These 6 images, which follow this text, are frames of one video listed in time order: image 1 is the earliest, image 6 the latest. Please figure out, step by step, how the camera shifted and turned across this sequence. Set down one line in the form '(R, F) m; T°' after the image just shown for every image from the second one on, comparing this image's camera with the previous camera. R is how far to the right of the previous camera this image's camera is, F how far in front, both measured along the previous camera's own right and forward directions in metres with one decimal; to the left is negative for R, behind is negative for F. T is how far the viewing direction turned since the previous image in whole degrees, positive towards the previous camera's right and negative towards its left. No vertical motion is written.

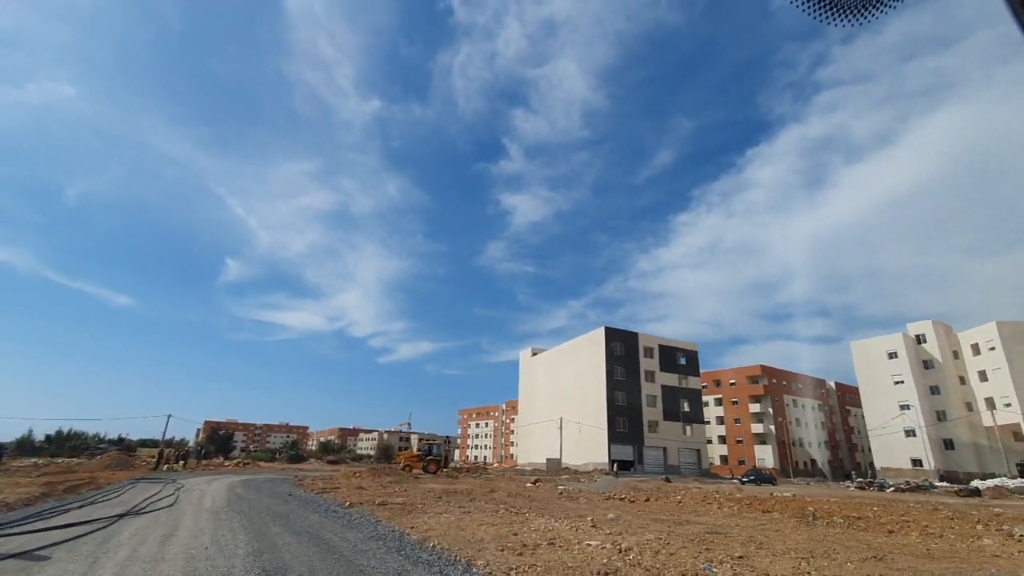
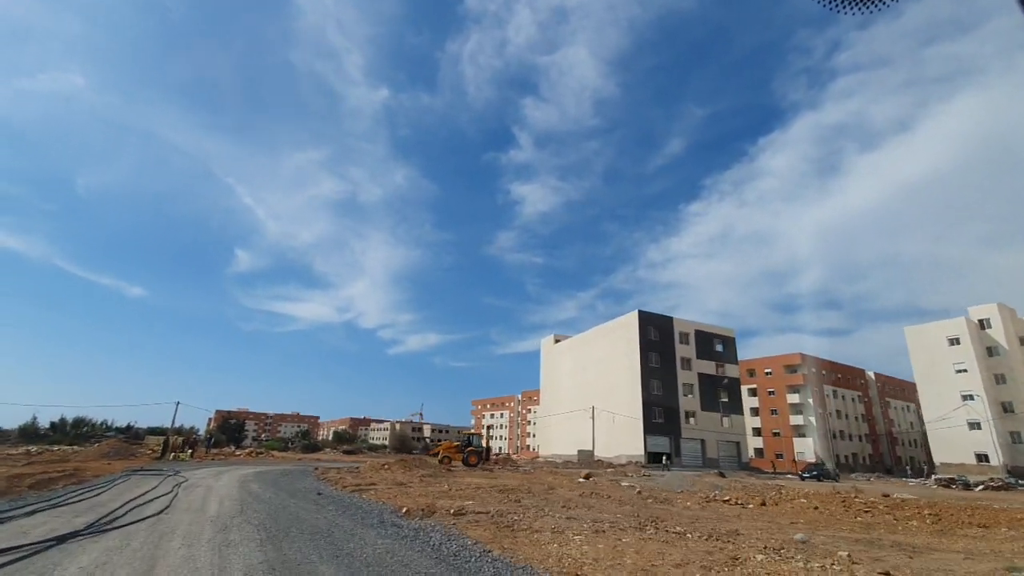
(-2.5, +4.3) m; -1°
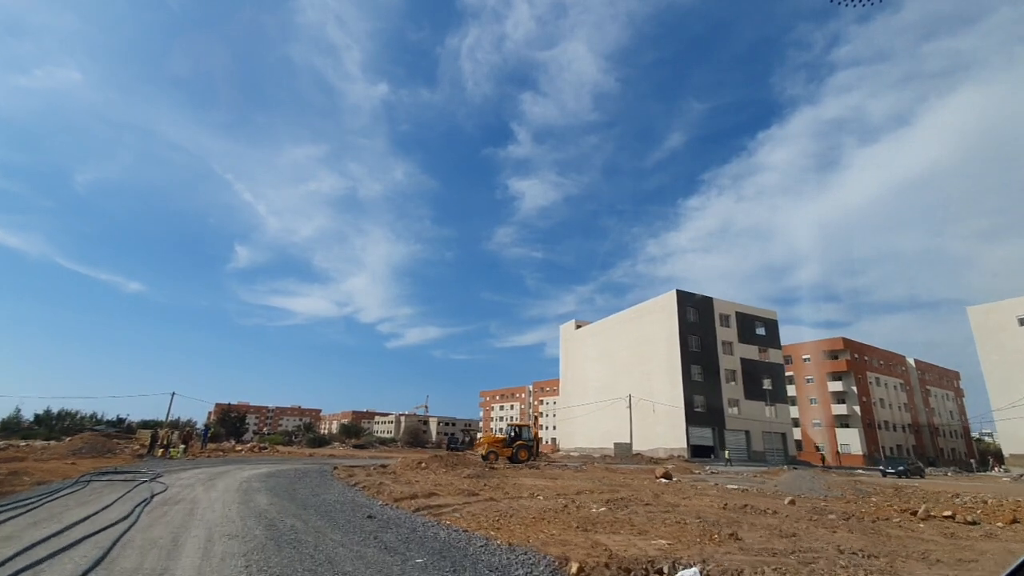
(-3.1, +5.6) m; 0°
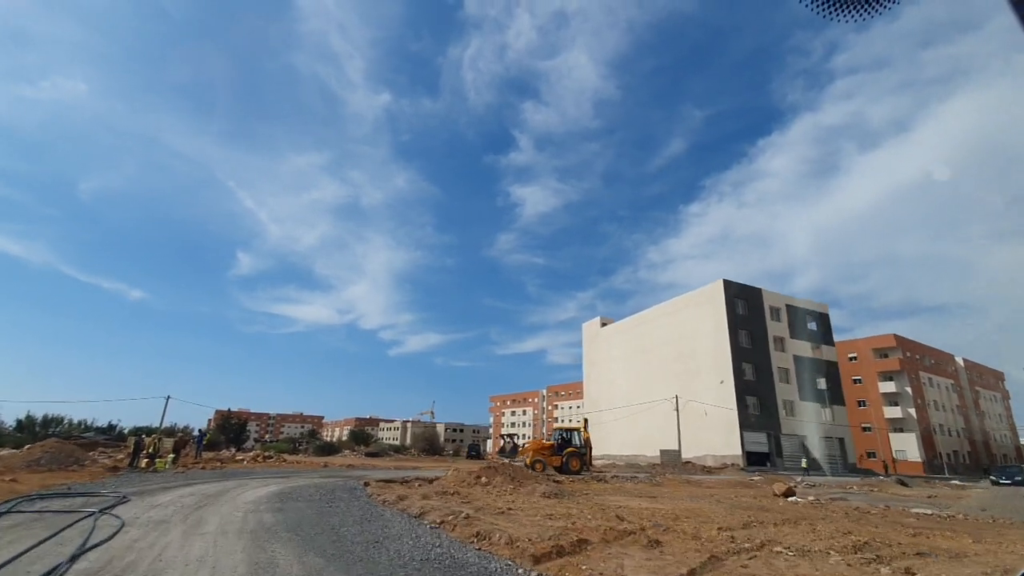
(-3.1, +5.4) m; 0°
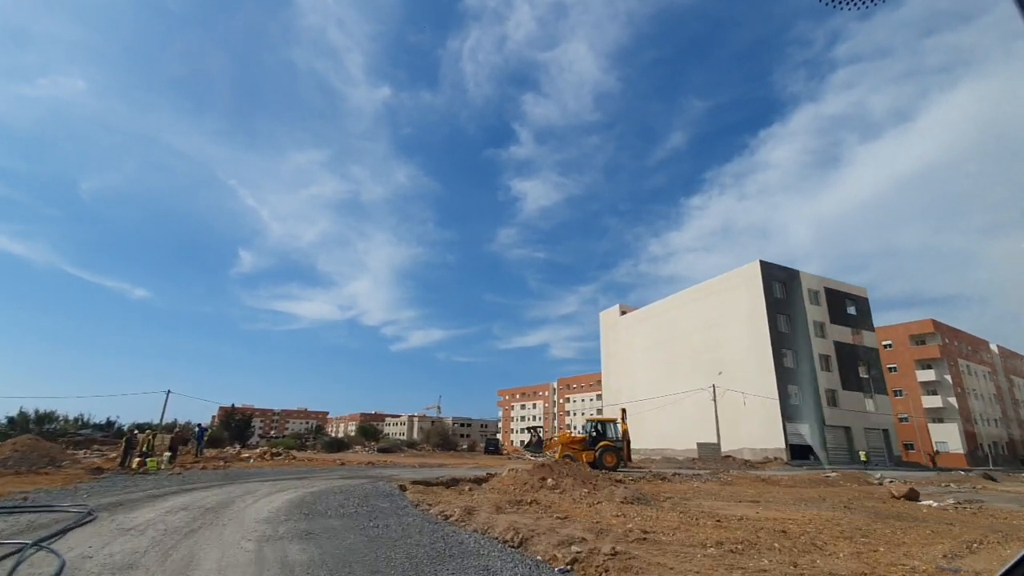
(-2.0, +3.4) m; 0°
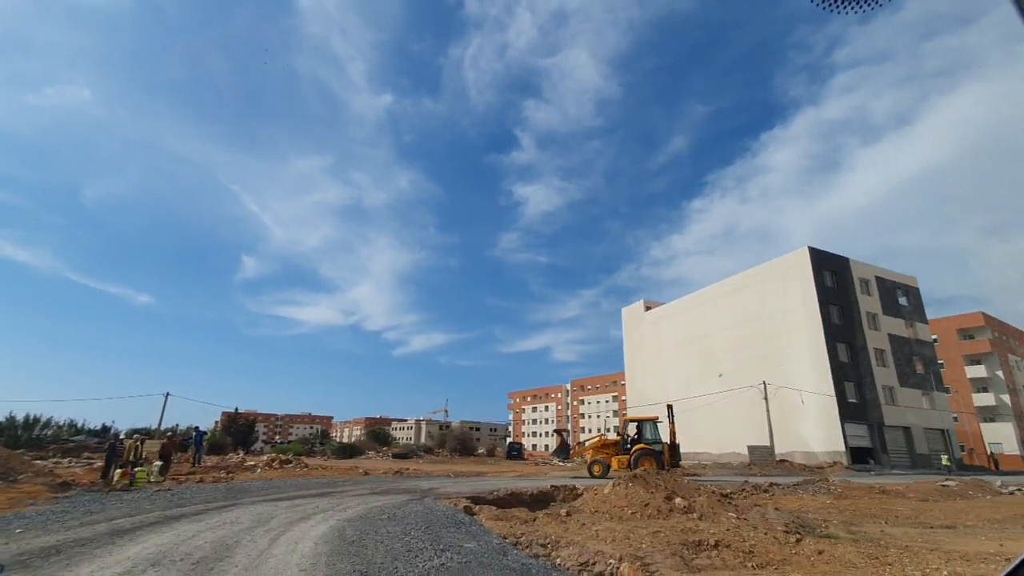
(-2.2, +3.9) m; 0°
